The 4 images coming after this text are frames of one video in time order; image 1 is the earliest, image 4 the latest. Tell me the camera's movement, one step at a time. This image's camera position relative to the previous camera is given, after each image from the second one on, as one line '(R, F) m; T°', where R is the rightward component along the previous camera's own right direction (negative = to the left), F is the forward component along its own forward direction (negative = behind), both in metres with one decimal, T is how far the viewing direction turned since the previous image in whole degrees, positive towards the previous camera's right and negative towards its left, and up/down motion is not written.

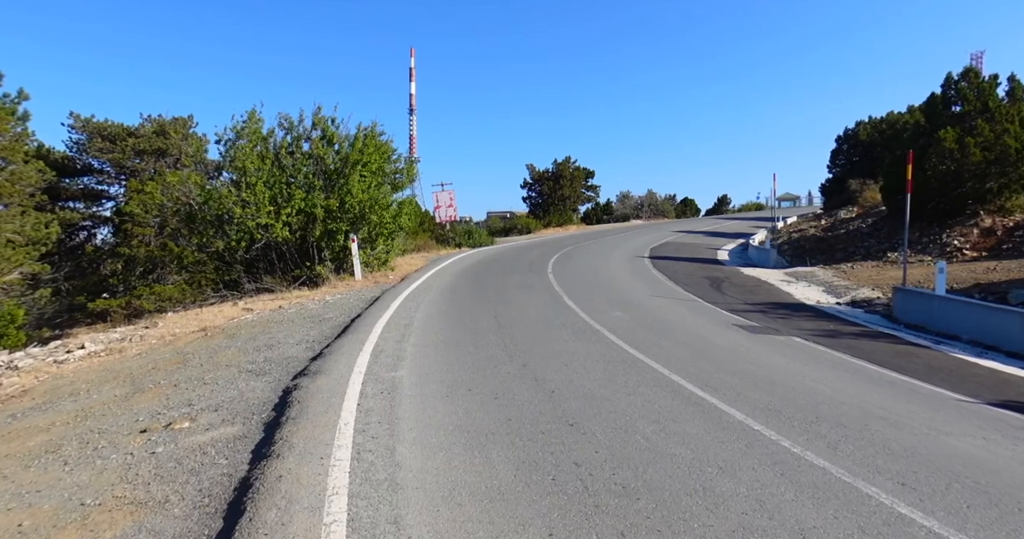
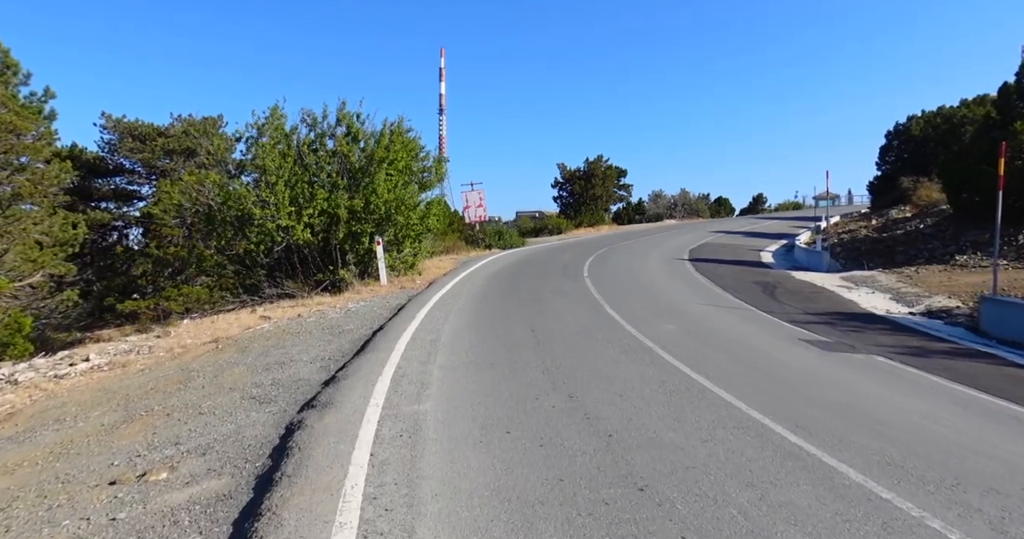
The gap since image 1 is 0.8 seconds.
(-0.2, +1.2) m; -3°
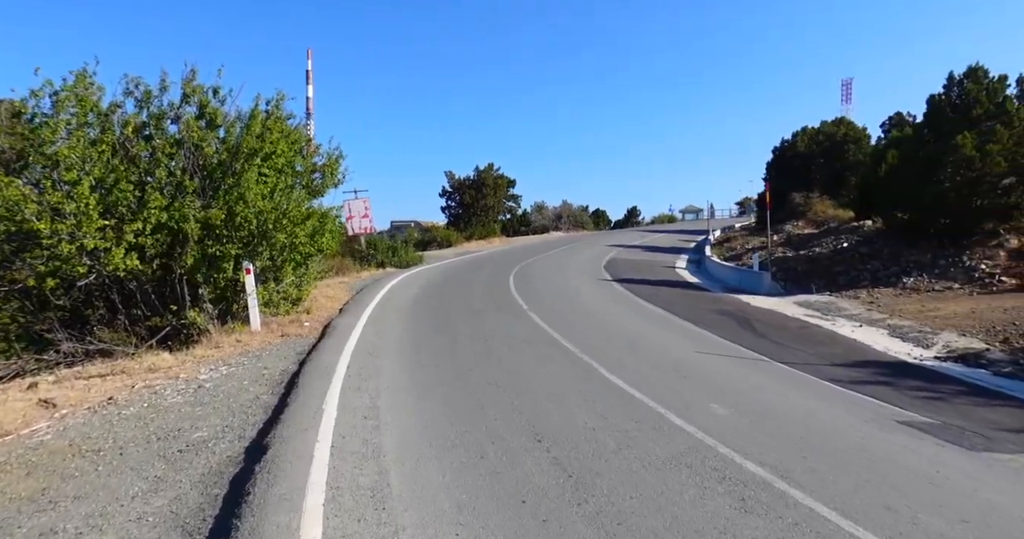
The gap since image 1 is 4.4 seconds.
(-1.0, +4.2) m; +12°
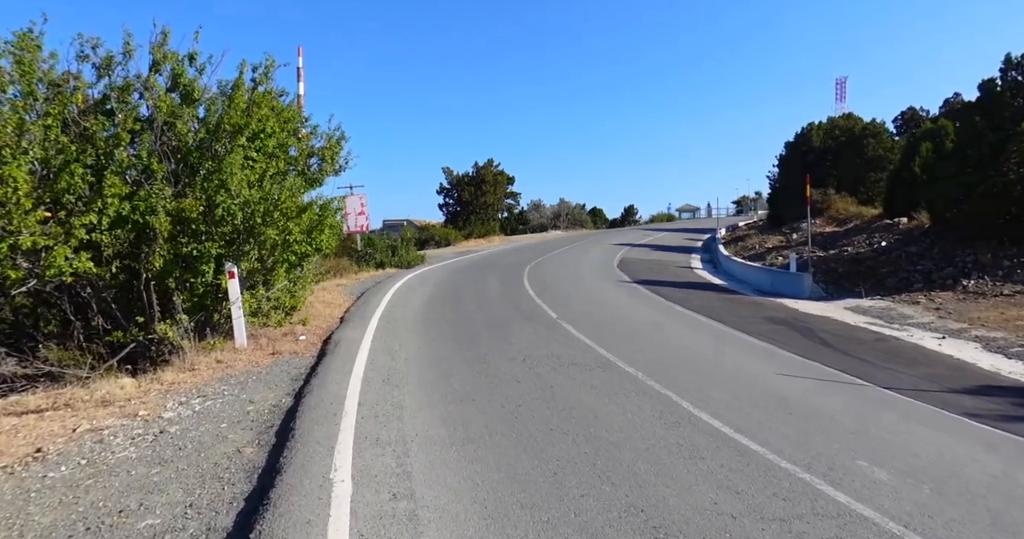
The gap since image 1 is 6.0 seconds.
(-0.7, +2.0) m; +1°
